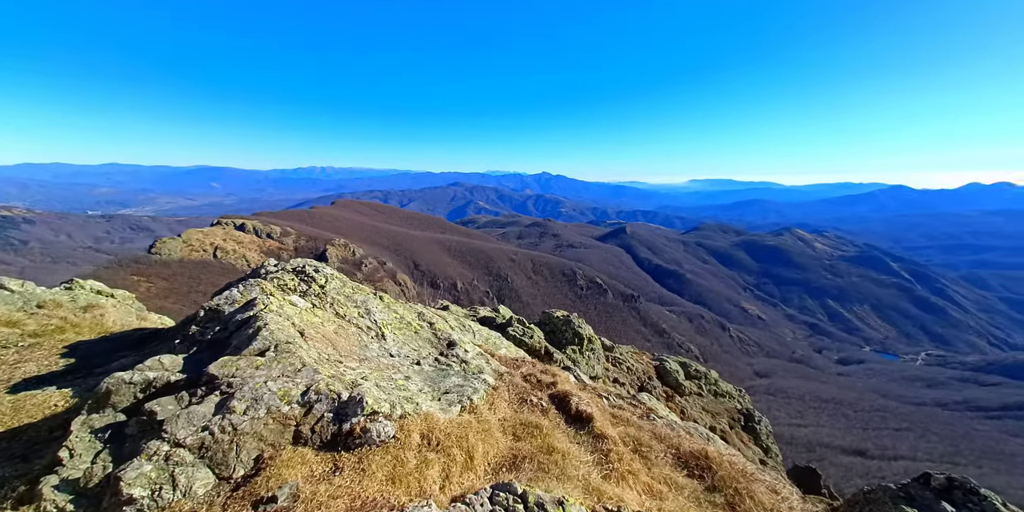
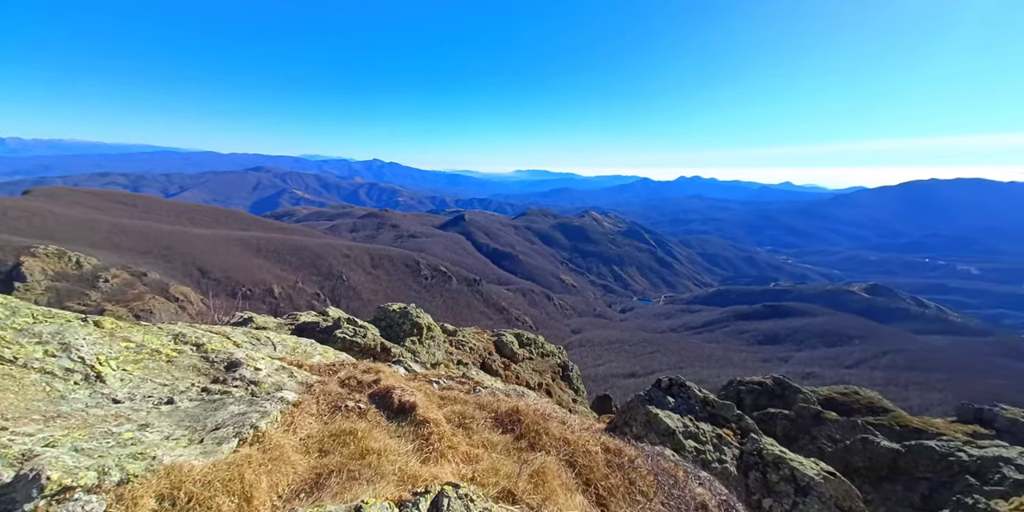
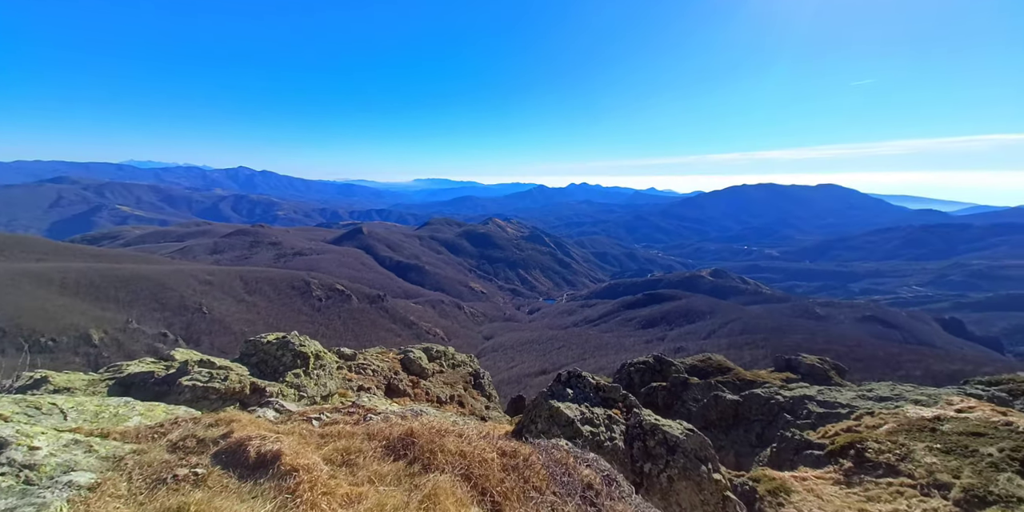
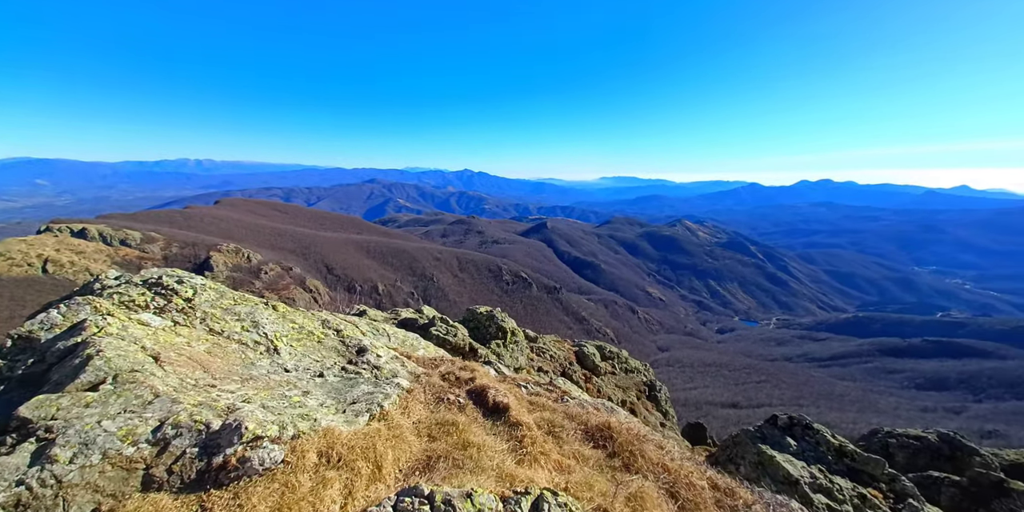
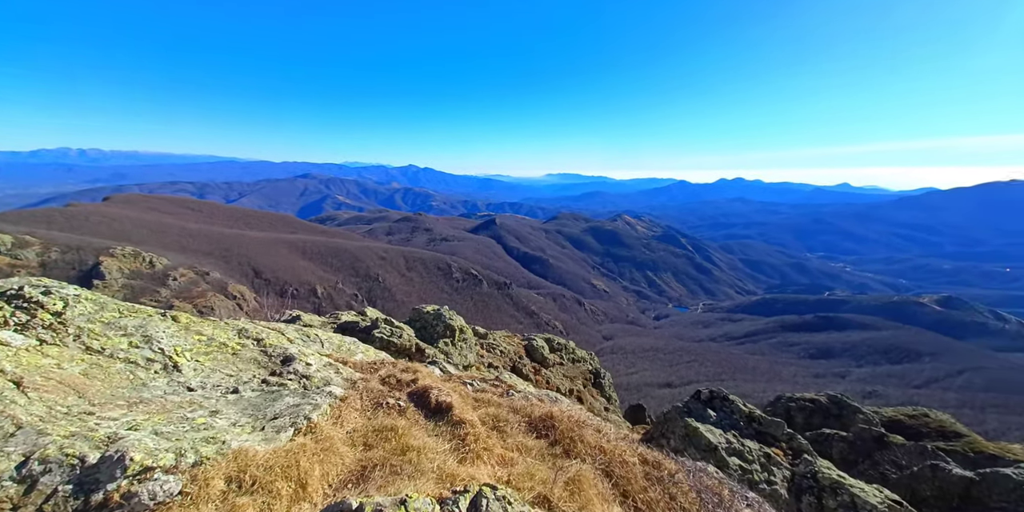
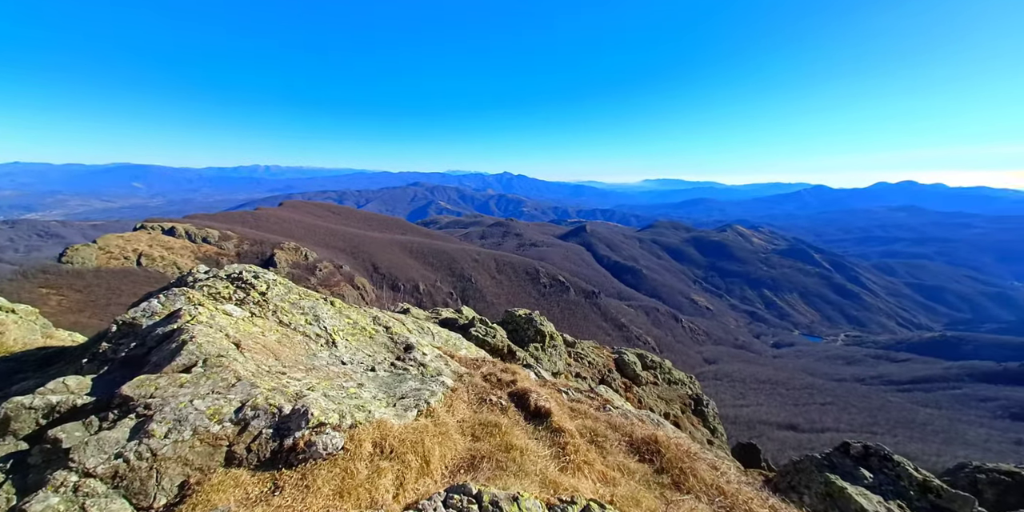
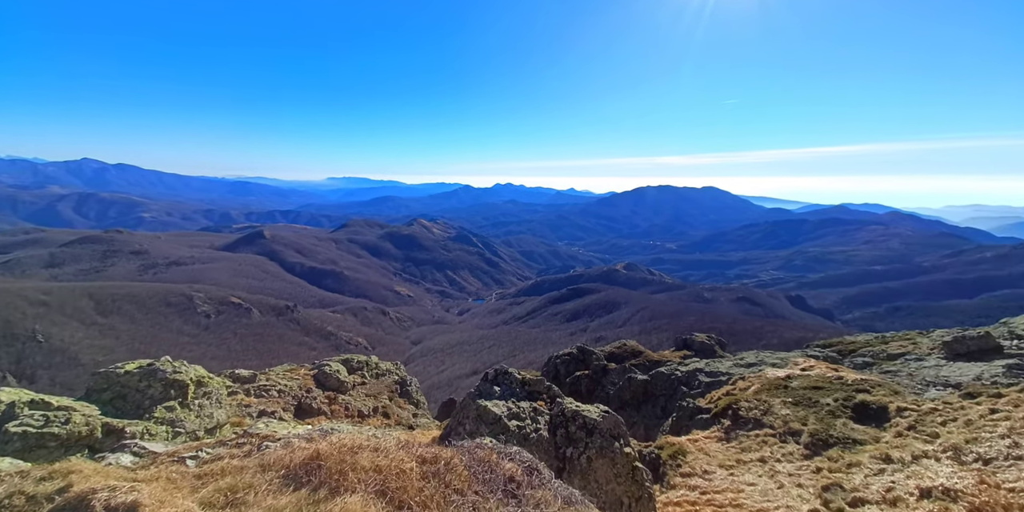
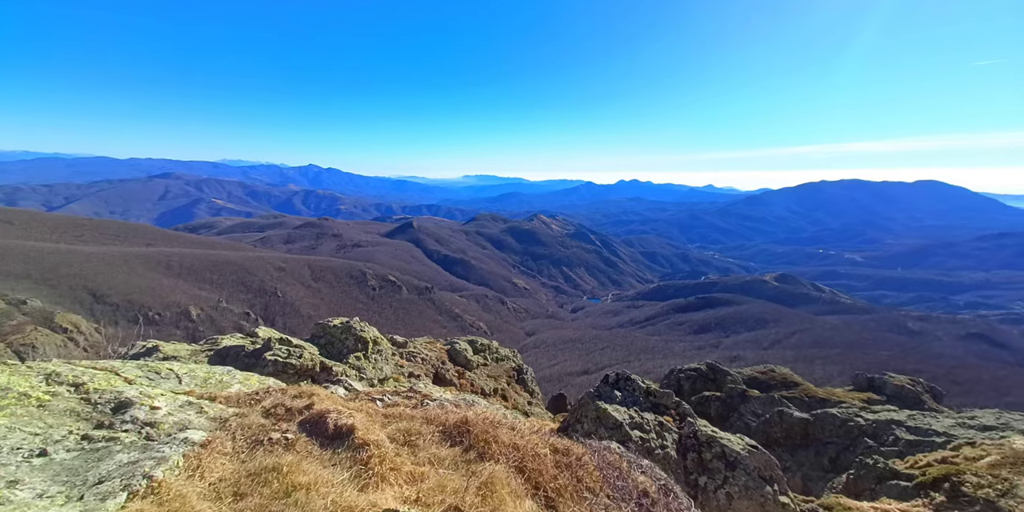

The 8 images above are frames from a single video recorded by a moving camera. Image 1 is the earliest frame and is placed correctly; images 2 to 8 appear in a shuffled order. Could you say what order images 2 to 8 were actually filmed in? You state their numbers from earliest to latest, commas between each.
6, 4, 5, 2, 8, 3, 7
